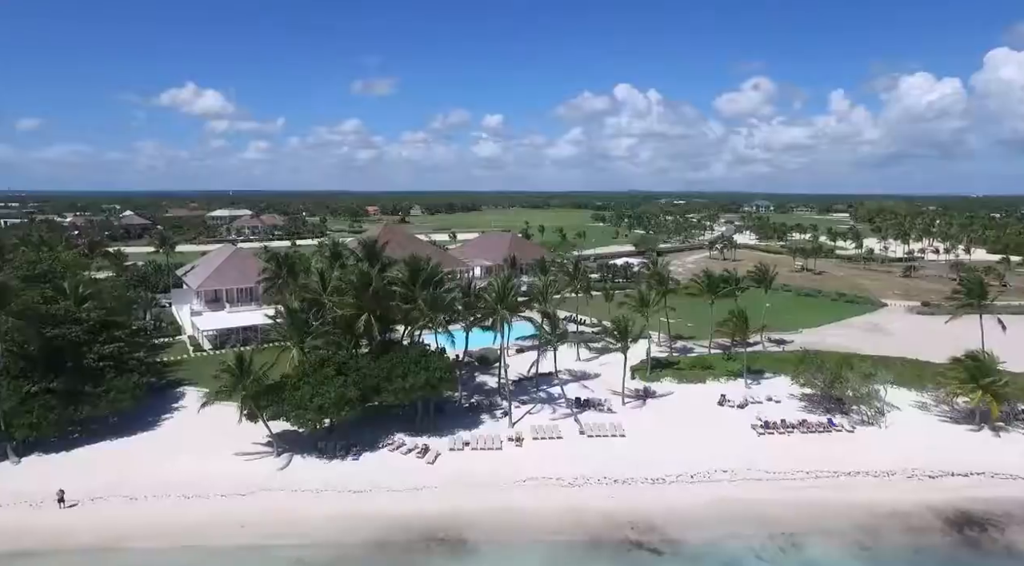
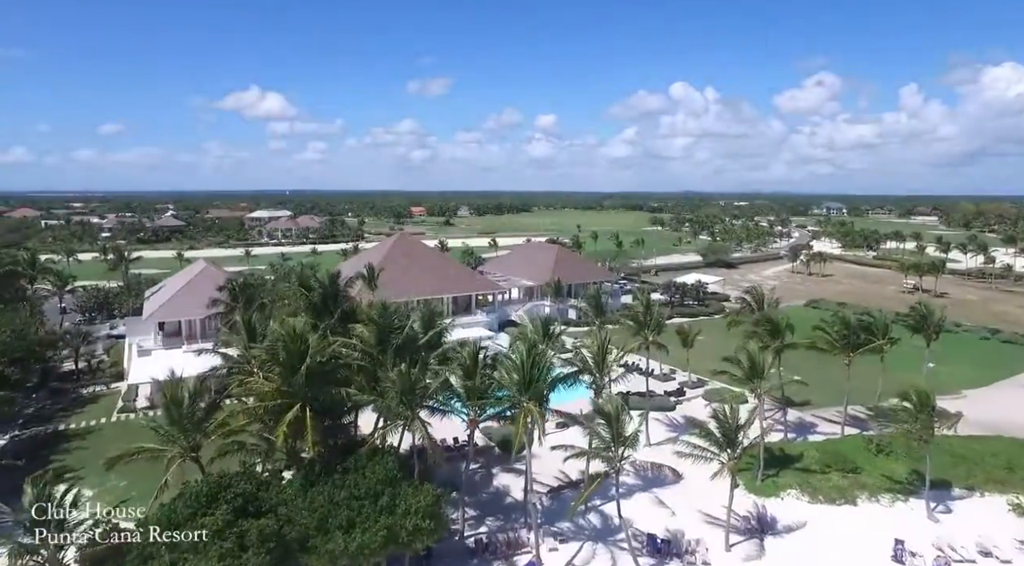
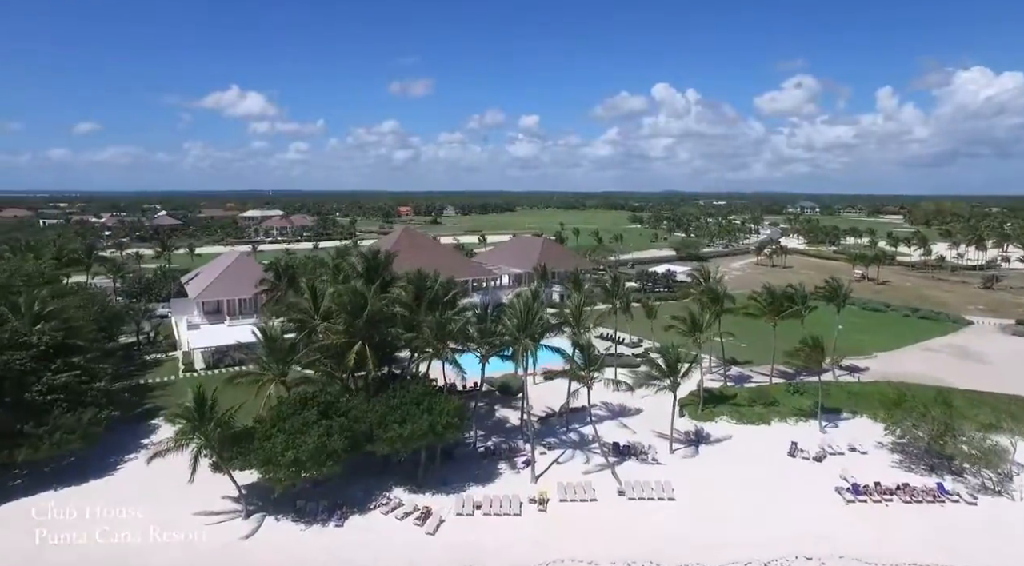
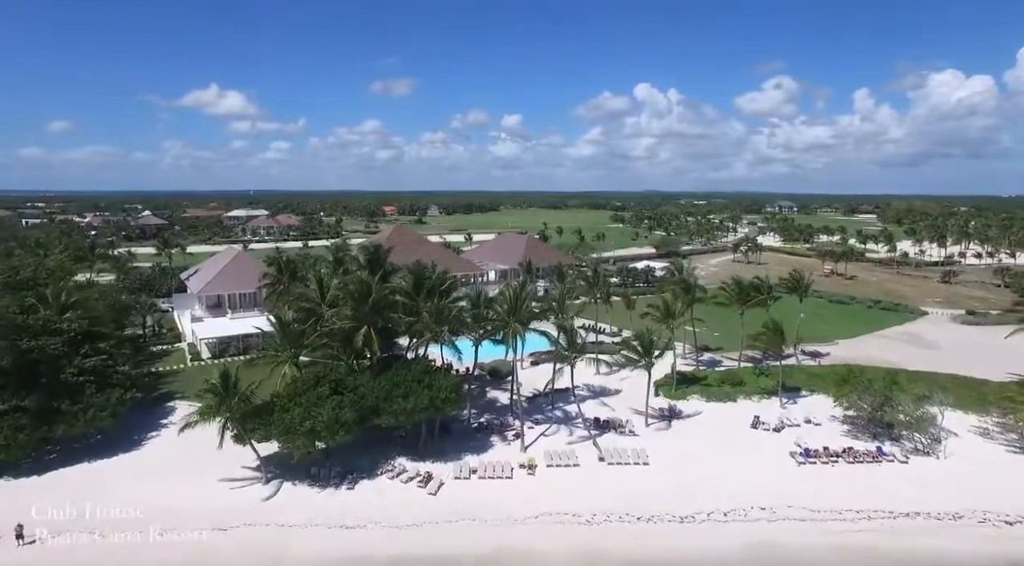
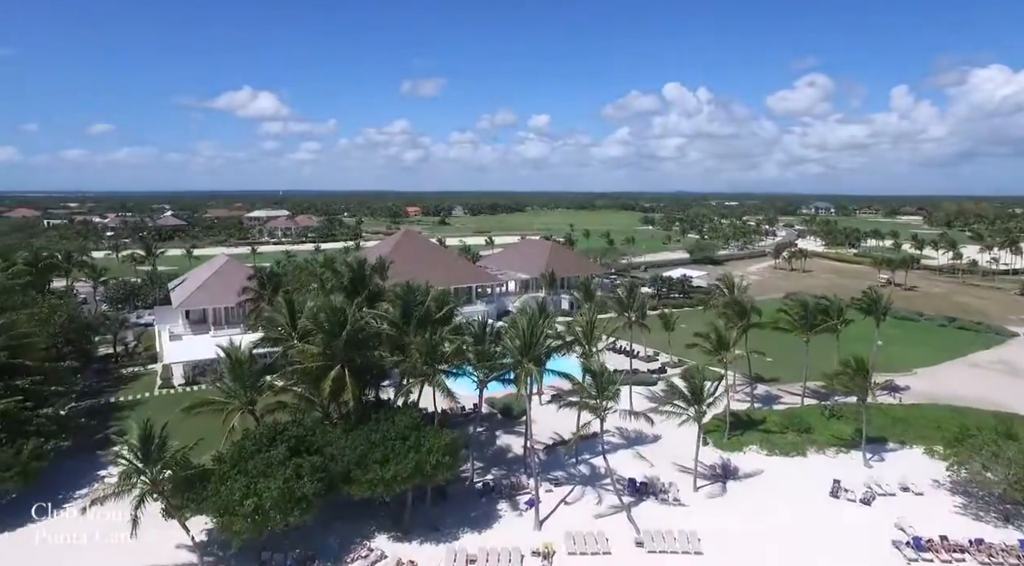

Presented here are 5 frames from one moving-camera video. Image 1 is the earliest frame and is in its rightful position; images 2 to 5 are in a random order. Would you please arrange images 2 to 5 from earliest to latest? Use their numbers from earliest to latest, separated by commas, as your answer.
4, 3, 5, 2
